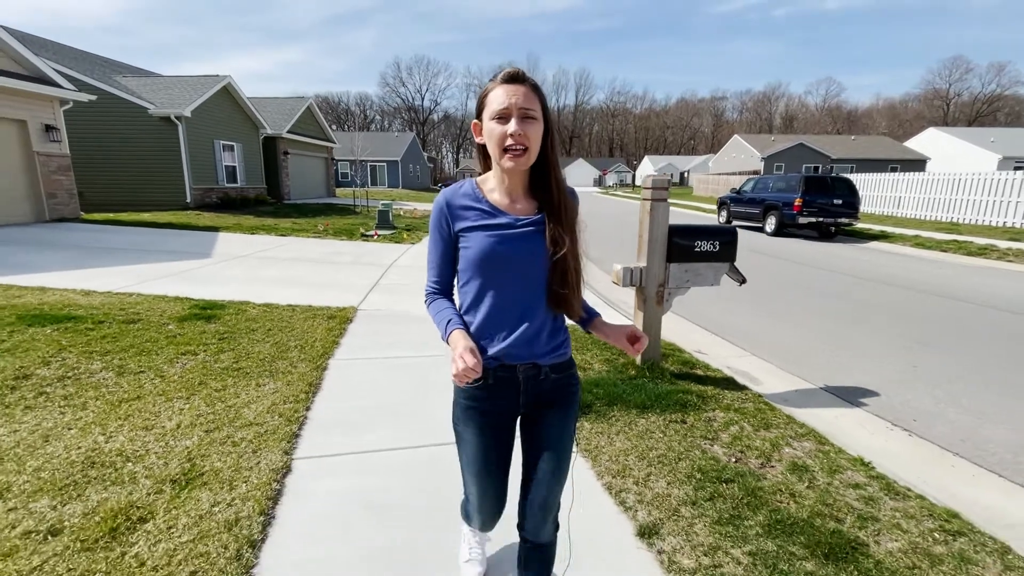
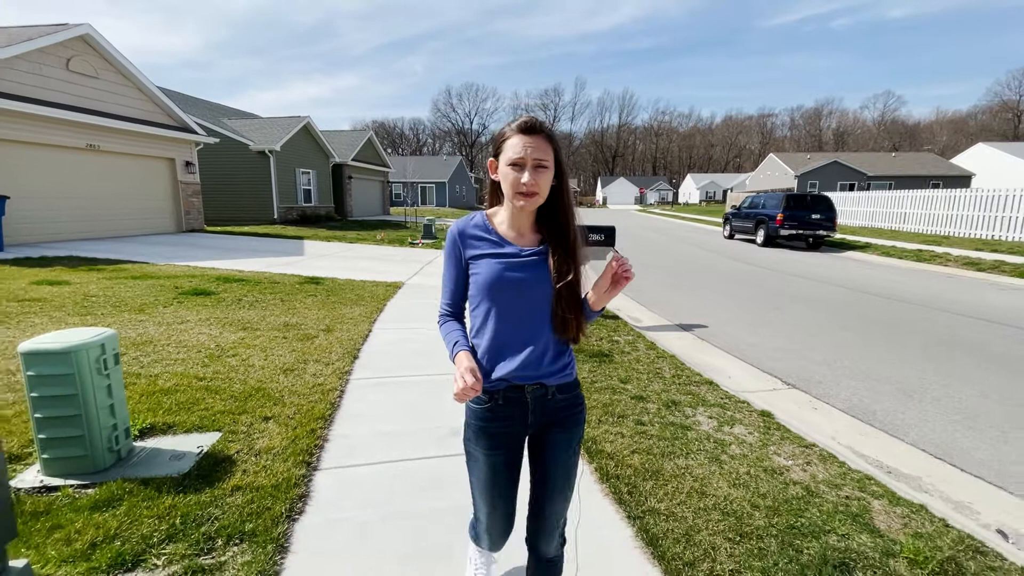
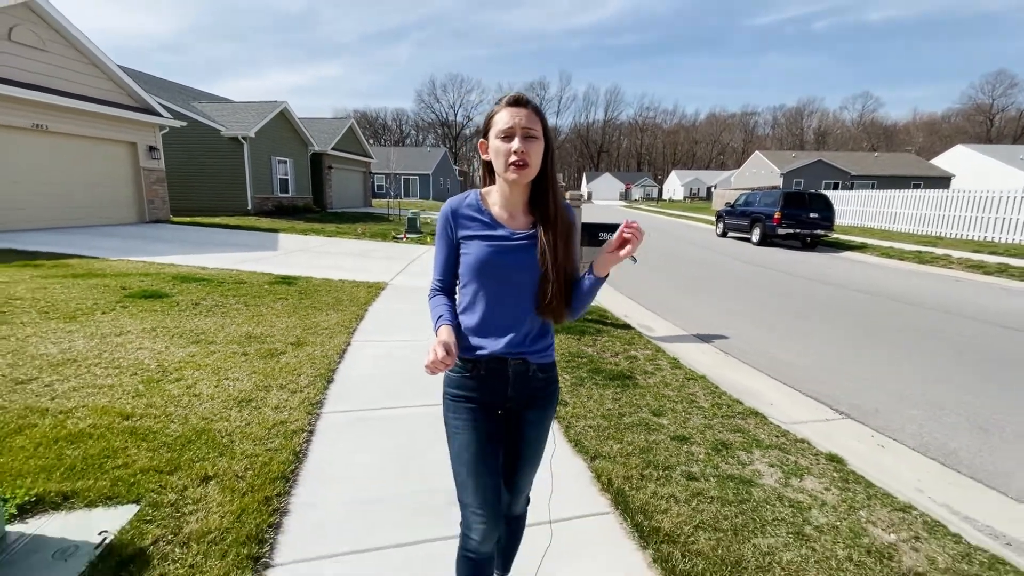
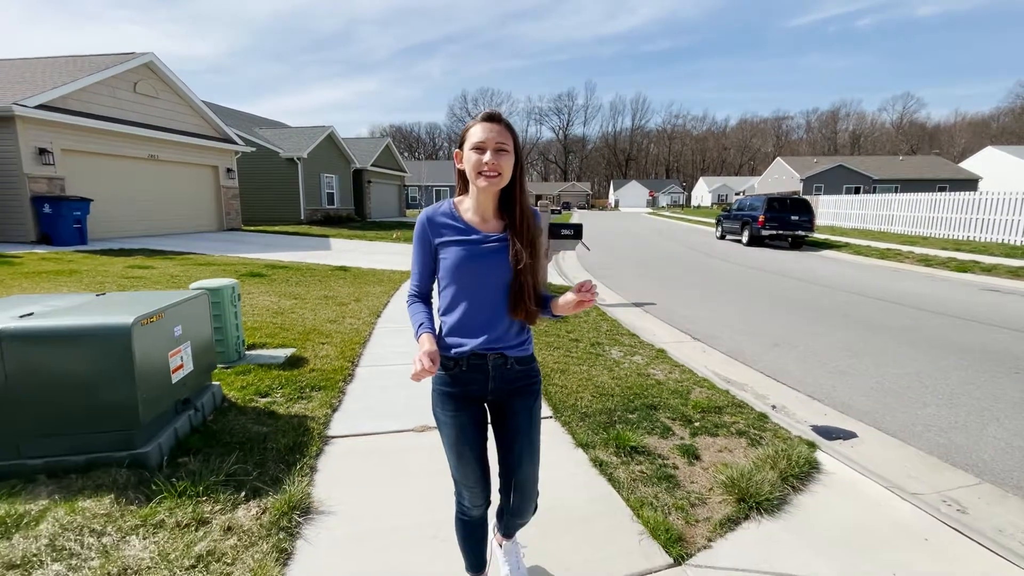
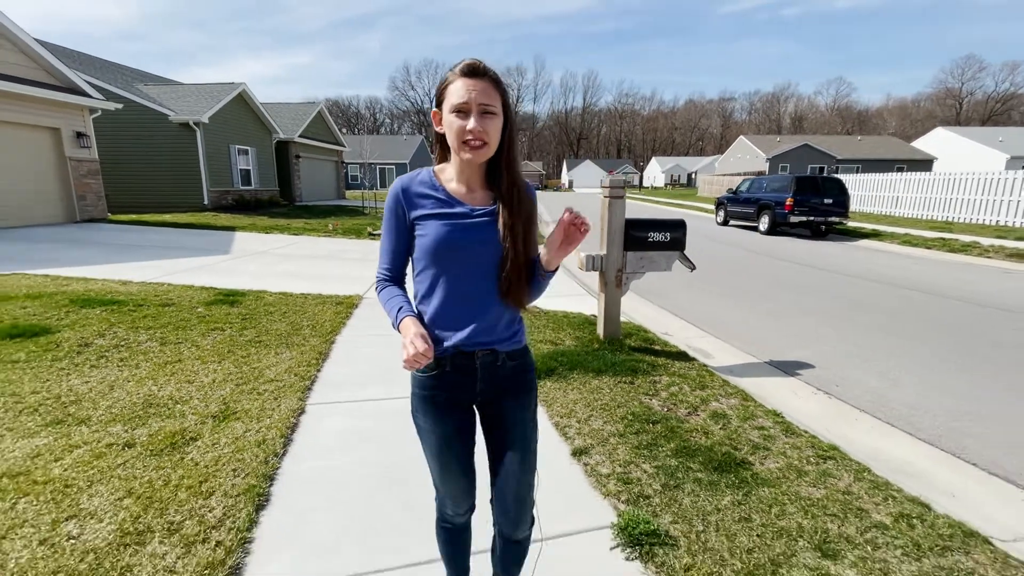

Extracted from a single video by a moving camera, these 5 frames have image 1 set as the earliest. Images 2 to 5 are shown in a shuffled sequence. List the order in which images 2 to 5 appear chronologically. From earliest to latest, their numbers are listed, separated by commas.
5, 3, 2, 4
